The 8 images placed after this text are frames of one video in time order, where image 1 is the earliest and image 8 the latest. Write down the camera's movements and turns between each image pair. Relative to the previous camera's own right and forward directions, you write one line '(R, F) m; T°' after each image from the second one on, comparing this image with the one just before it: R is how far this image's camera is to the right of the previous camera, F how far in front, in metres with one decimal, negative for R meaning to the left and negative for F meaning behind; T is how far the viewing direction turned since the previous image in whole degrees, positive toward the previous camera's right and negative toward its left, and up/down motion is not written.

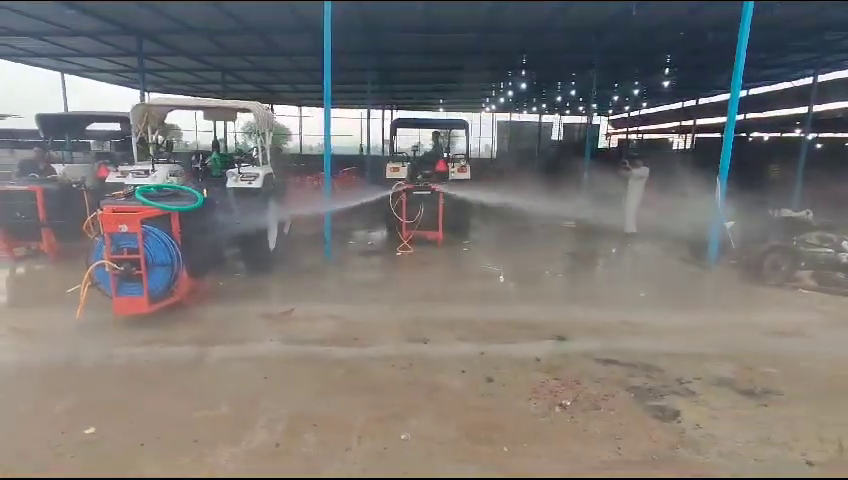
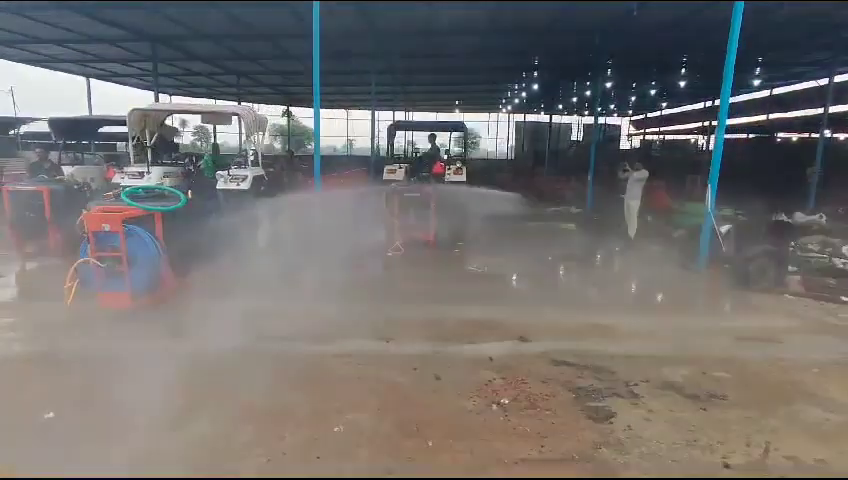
(+0.5, -0.1) m; -3°
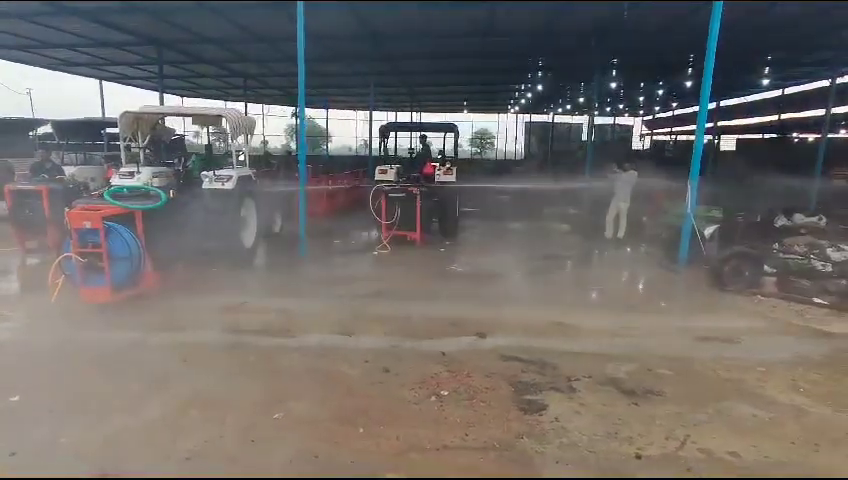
(+0.5, -0.1) m; -2°
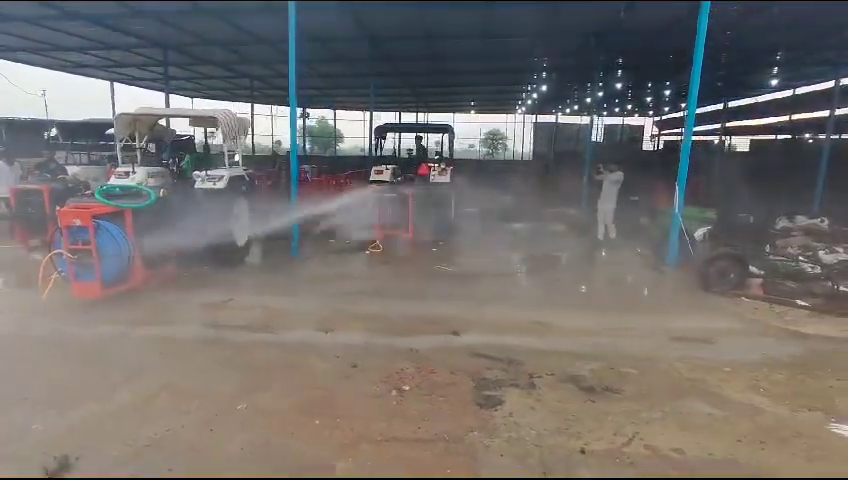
(+0.4, -0.1) m; -2°
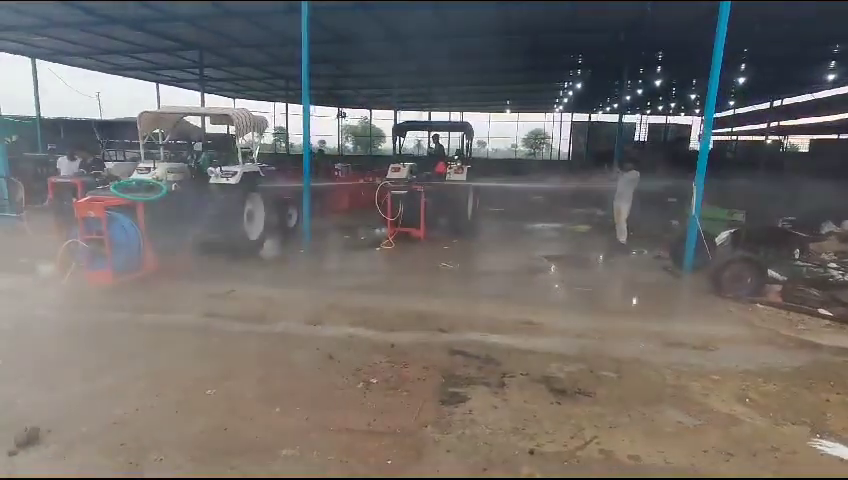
(+0.5, 0.0) m; -5°
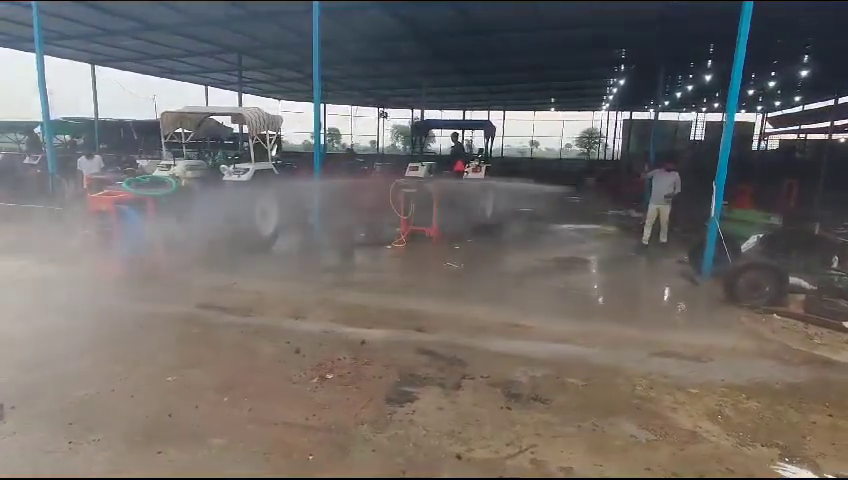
(+0.7, +0.1) m; -6°
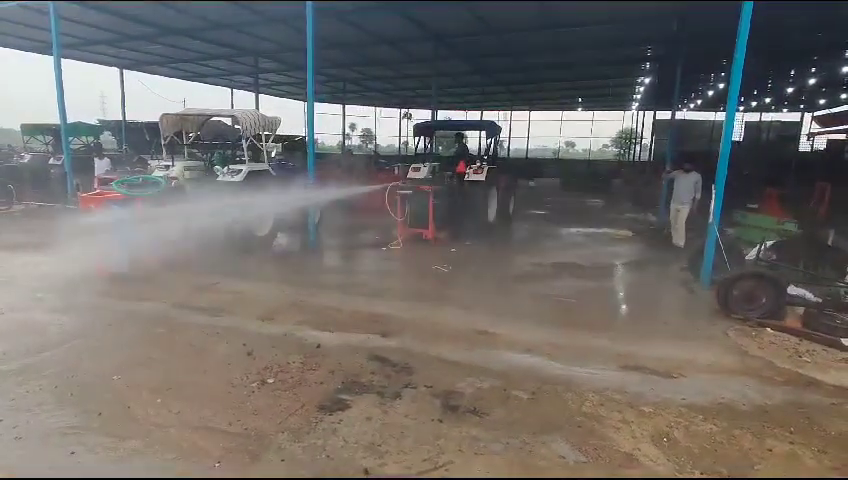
(+0.6, +0.1) m; -4°
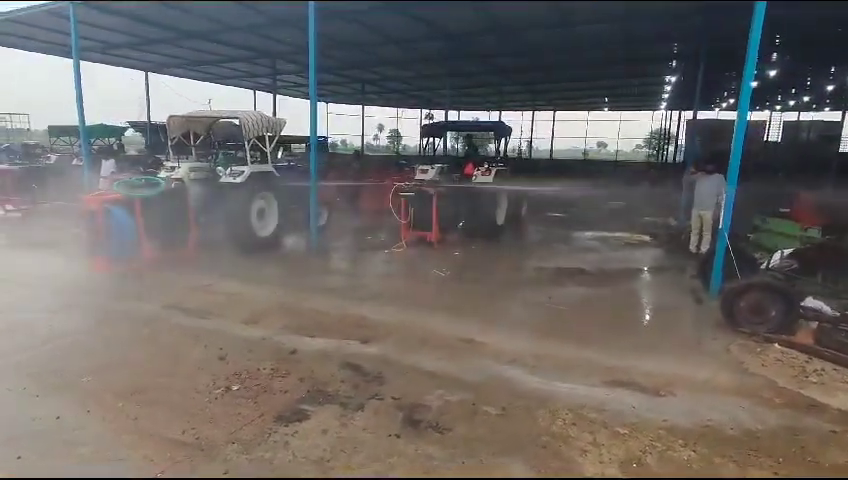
(+0.4, +0.1) m; -3°
